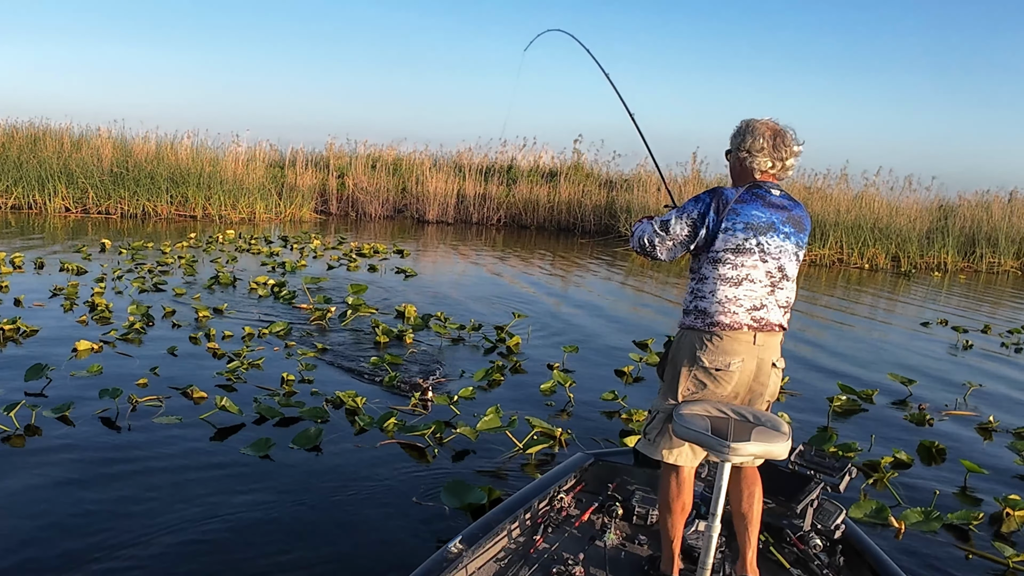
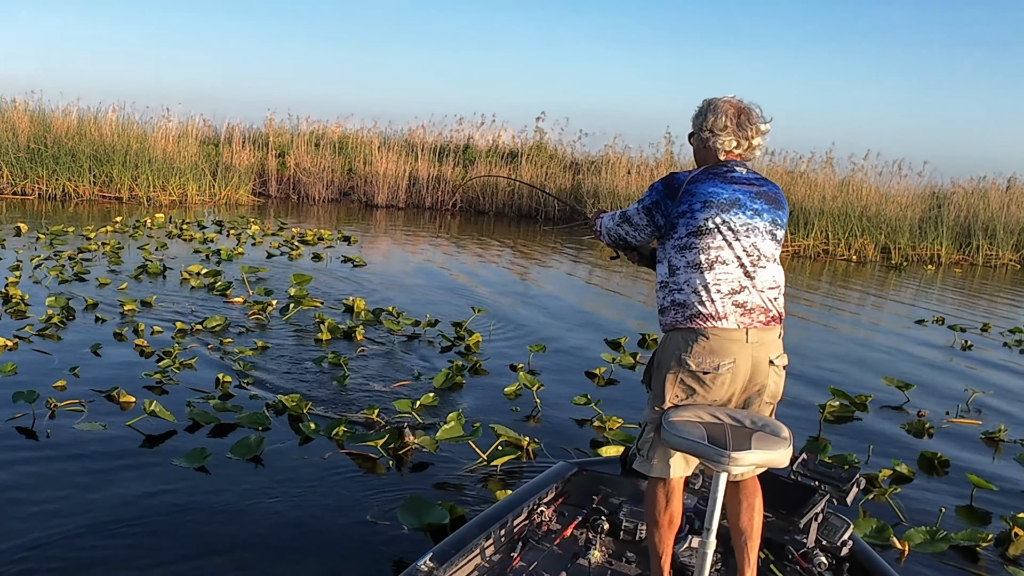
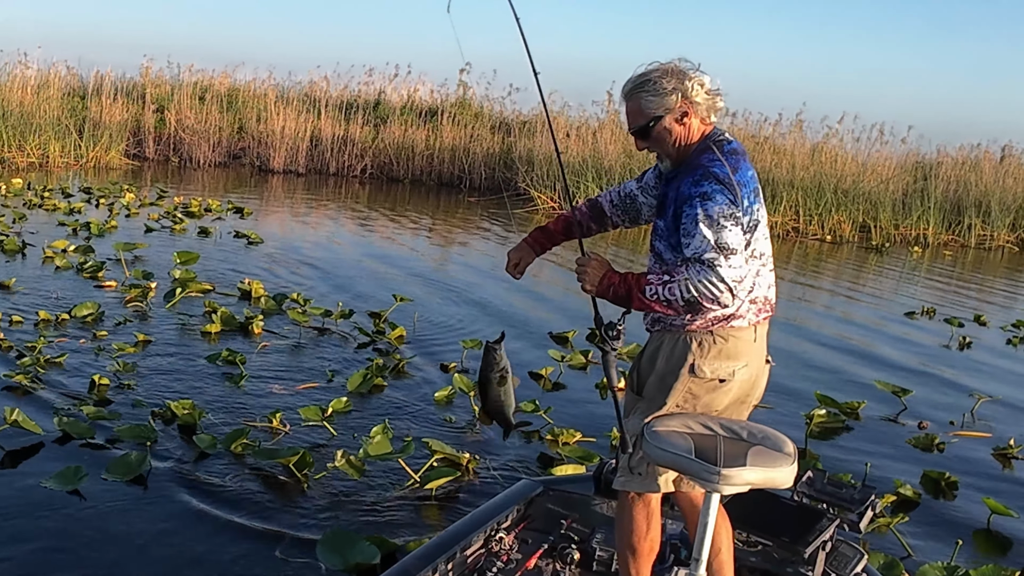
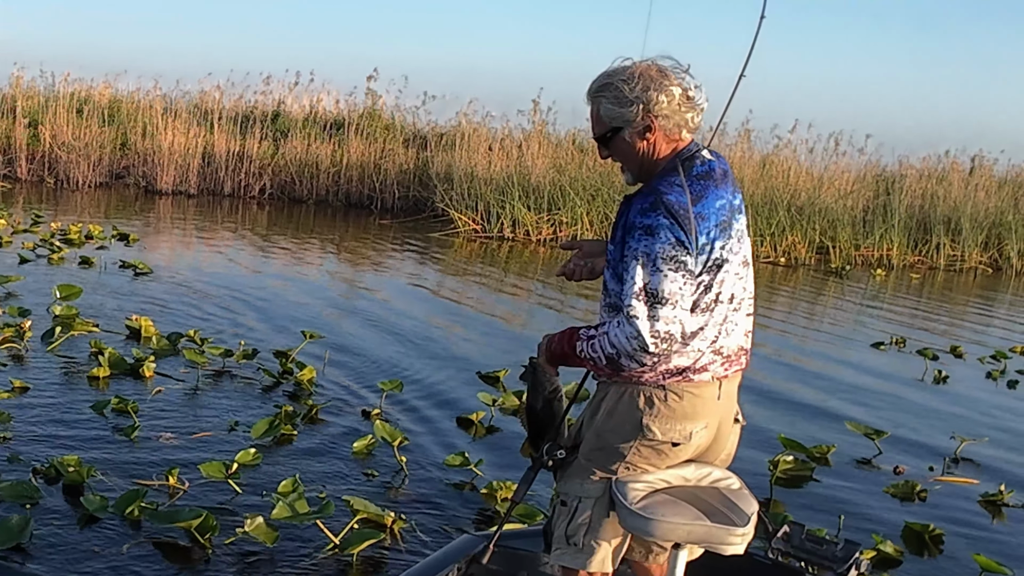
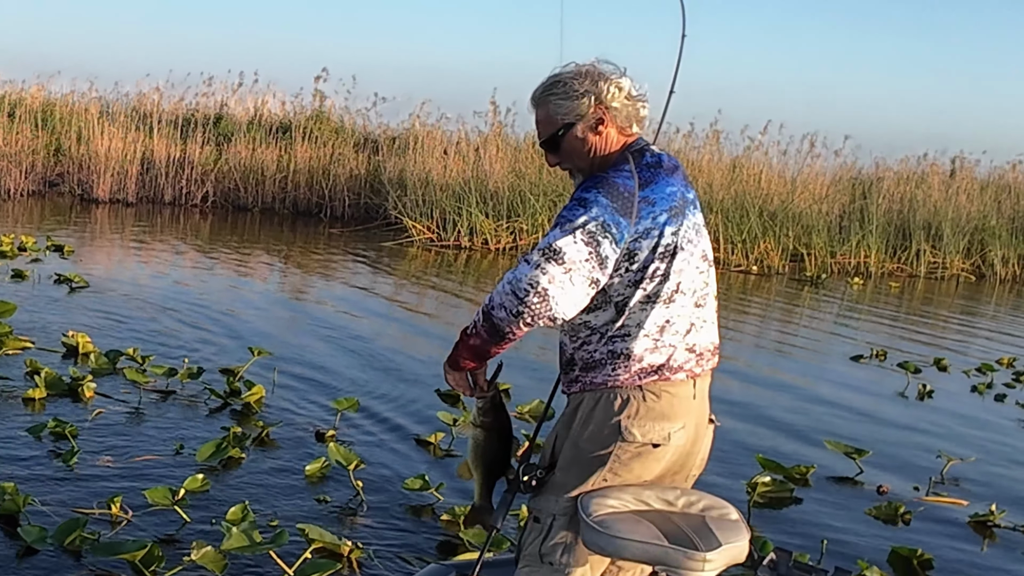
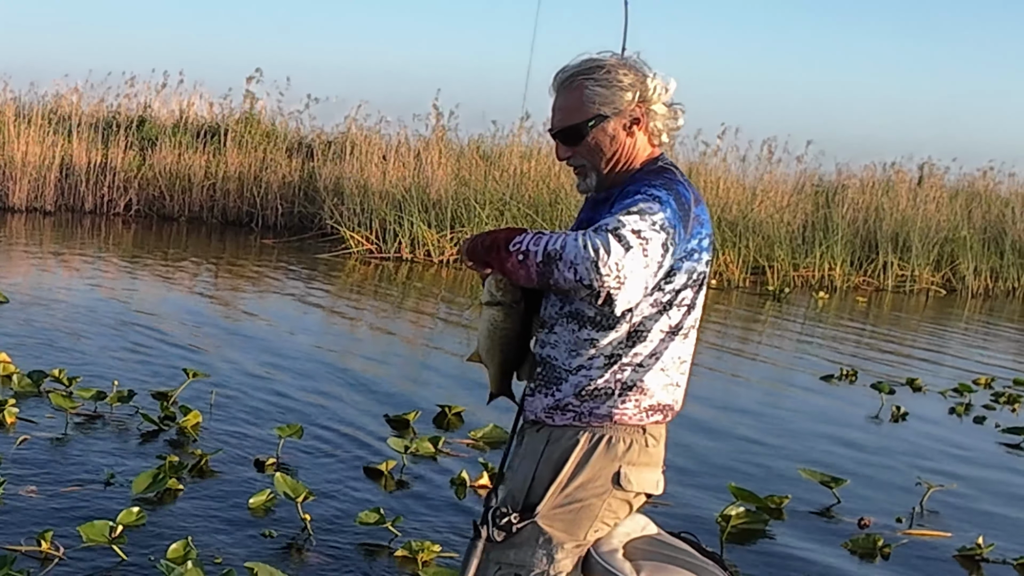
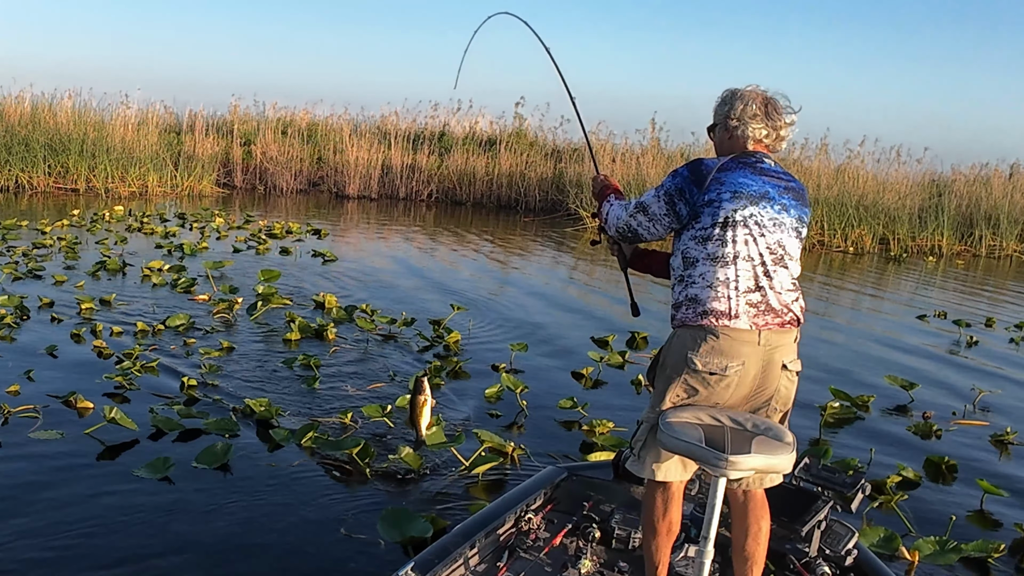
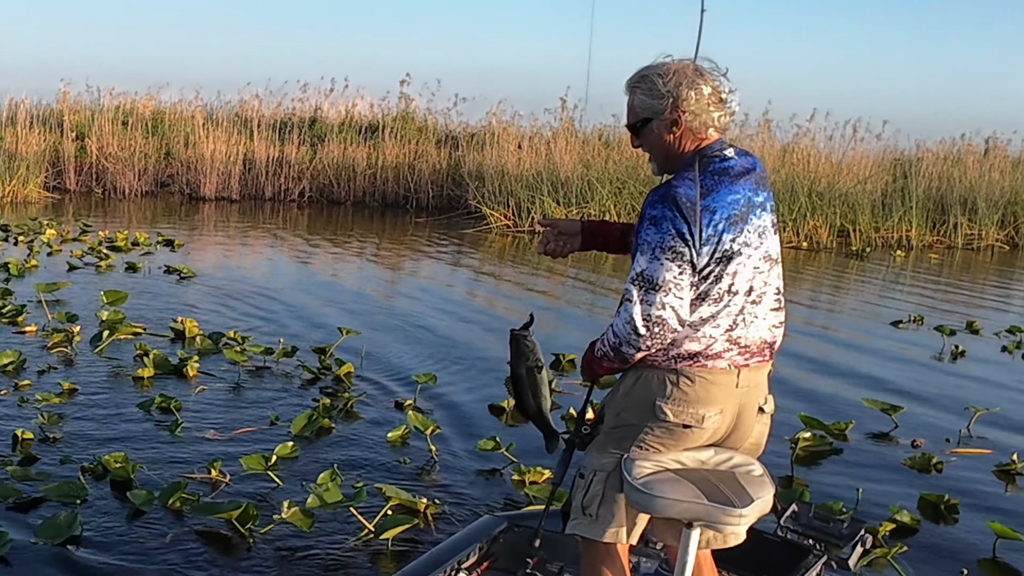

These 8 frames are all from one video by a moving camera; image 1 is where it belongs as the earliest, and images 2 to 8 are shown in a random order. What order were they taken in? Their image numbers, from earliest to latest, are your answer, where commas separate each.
2, 7, 3, 8, 4, 5, 6
